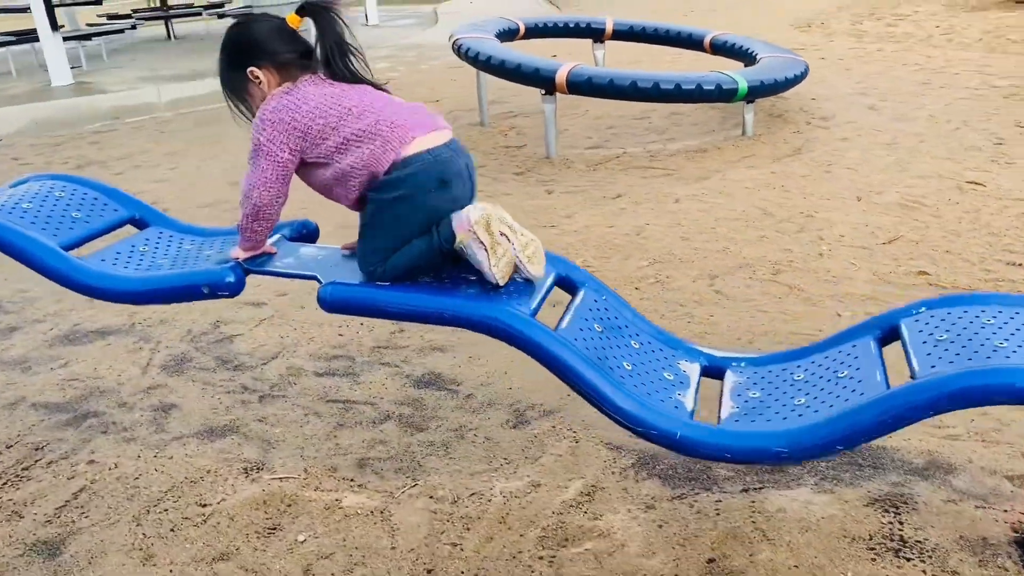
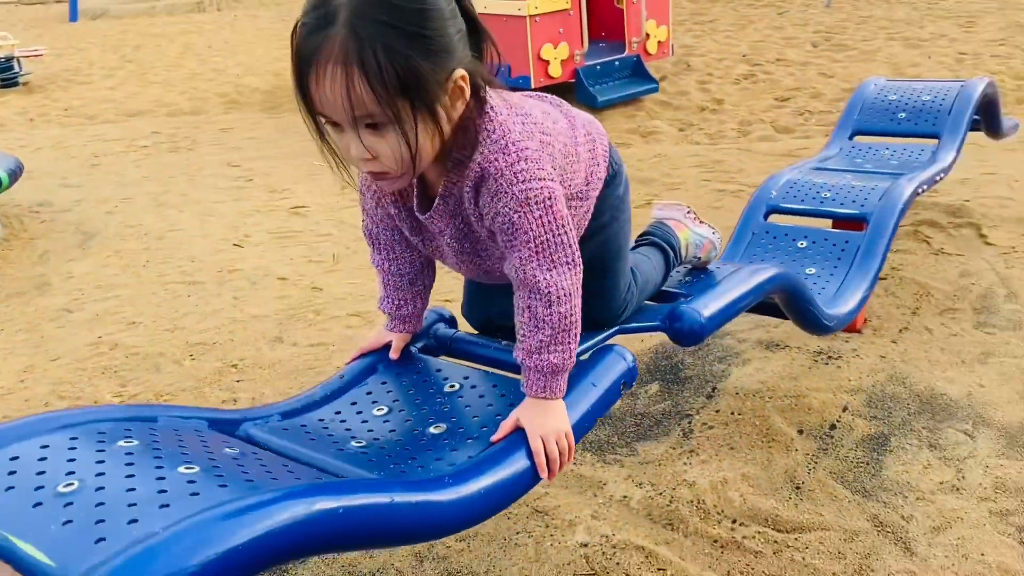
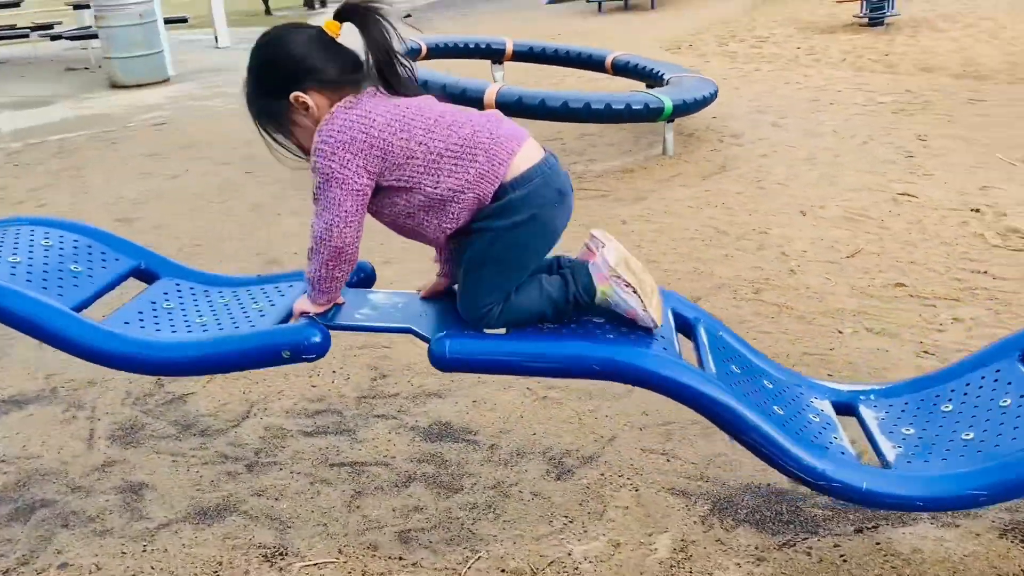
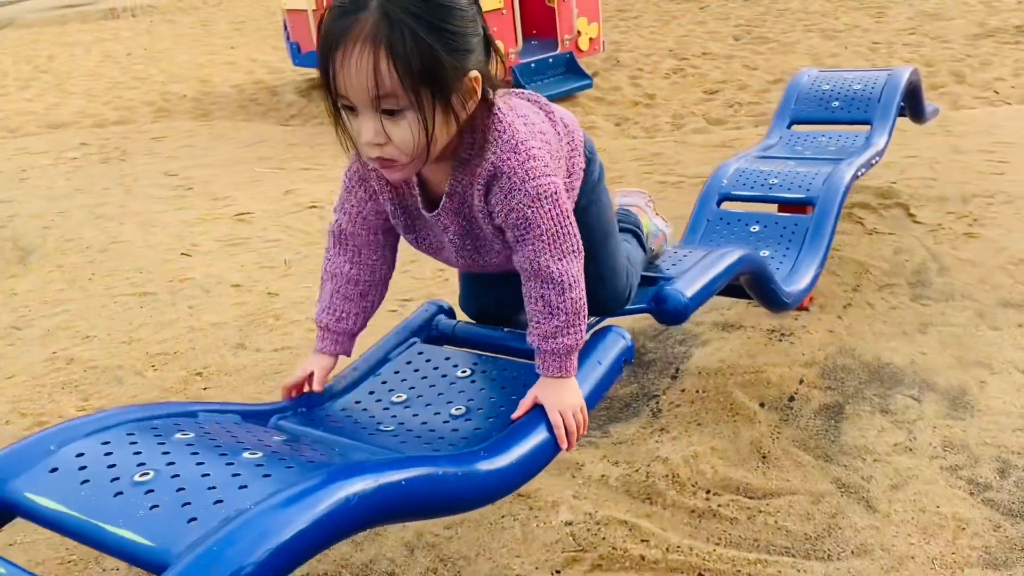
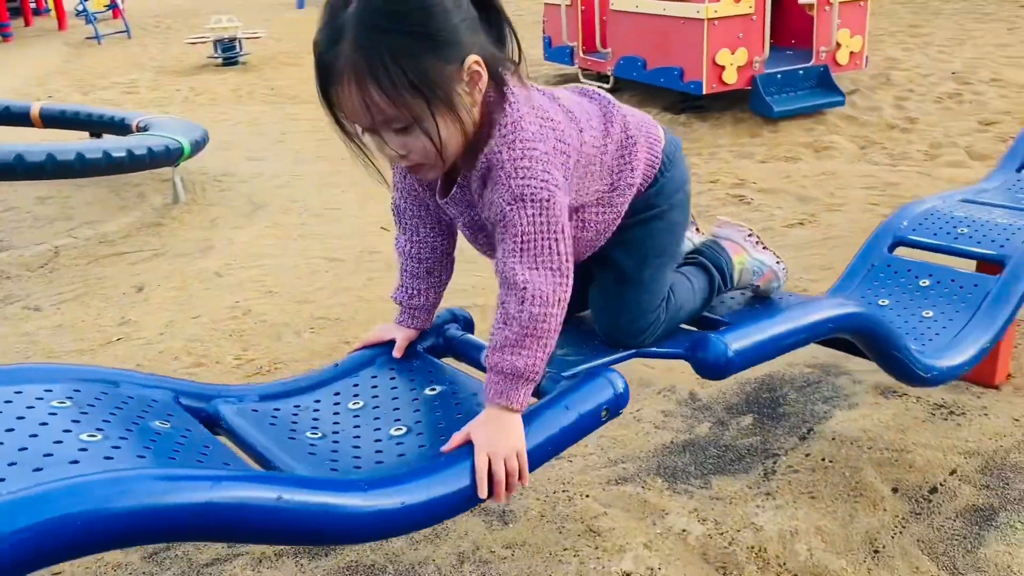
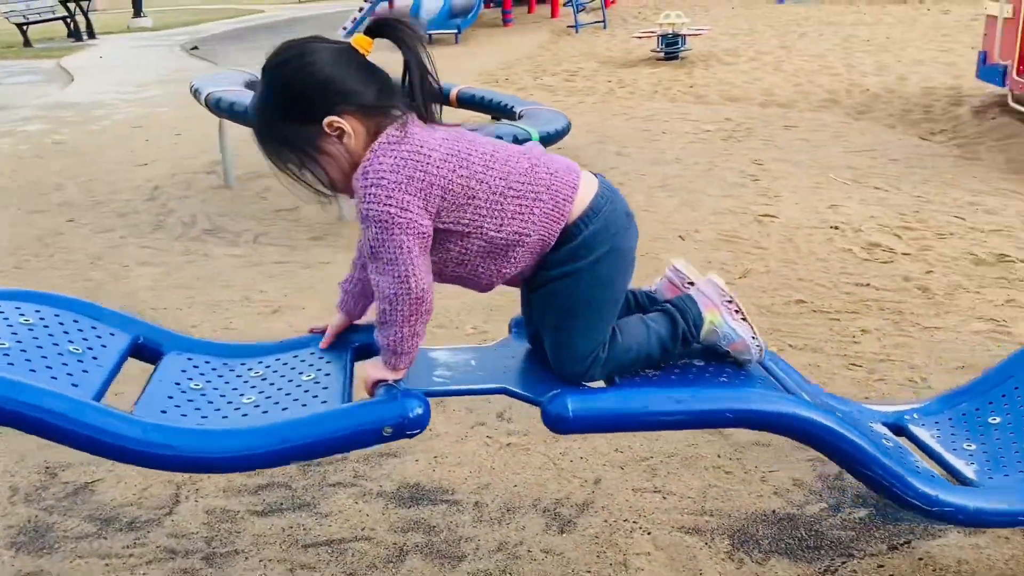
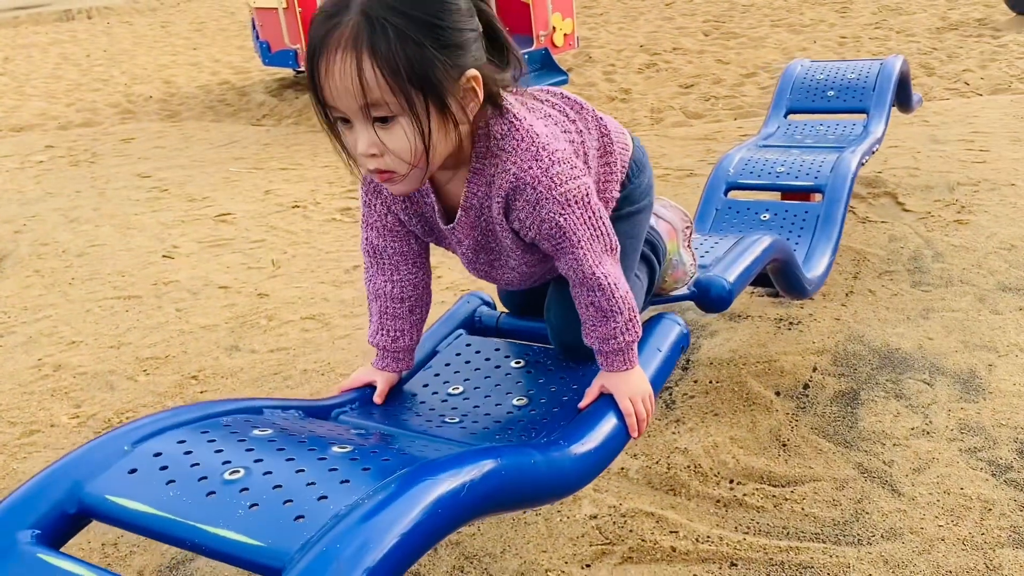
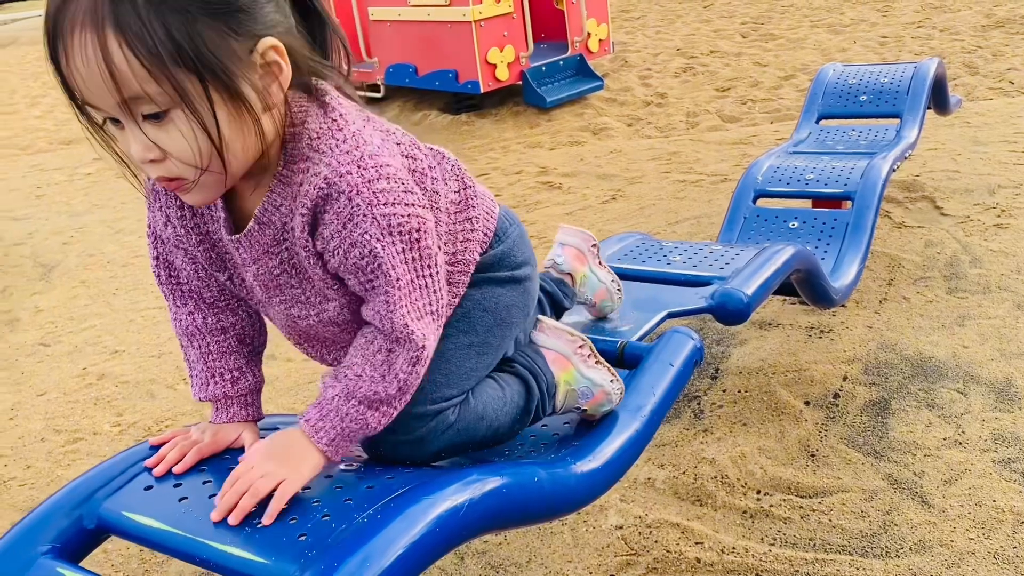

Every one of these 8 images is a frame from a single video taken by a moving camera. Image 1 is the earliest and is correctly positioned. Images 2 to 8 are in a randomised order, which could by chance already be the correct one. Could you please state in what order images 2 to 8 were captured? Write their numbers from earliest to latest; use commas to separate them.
3, 6, 5, 2, 4, 7, 8
